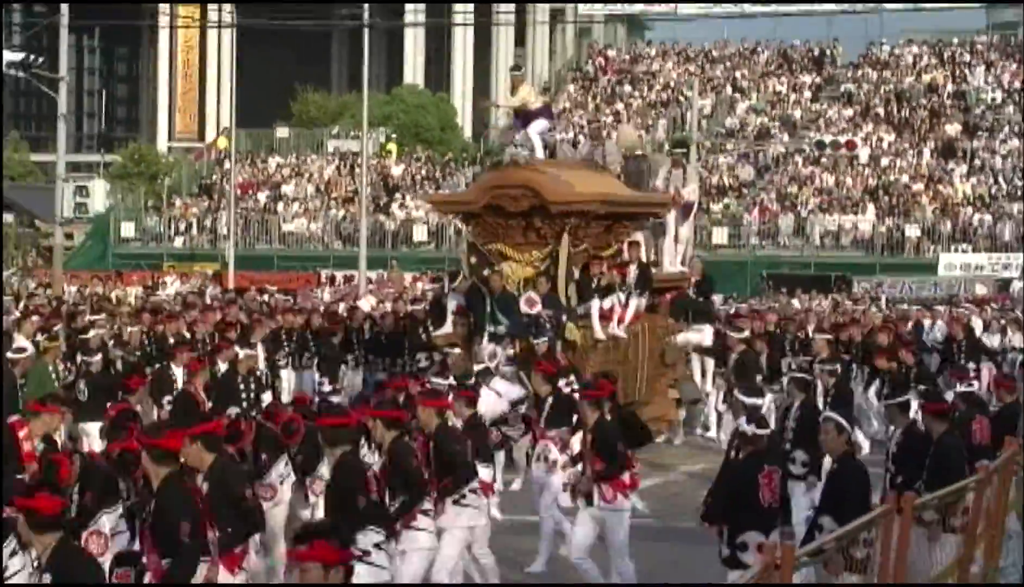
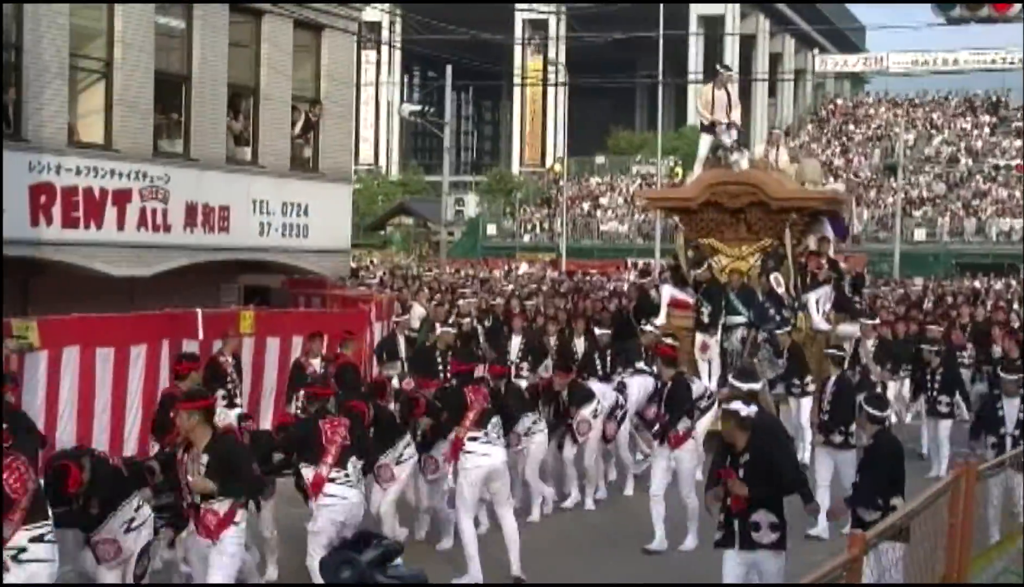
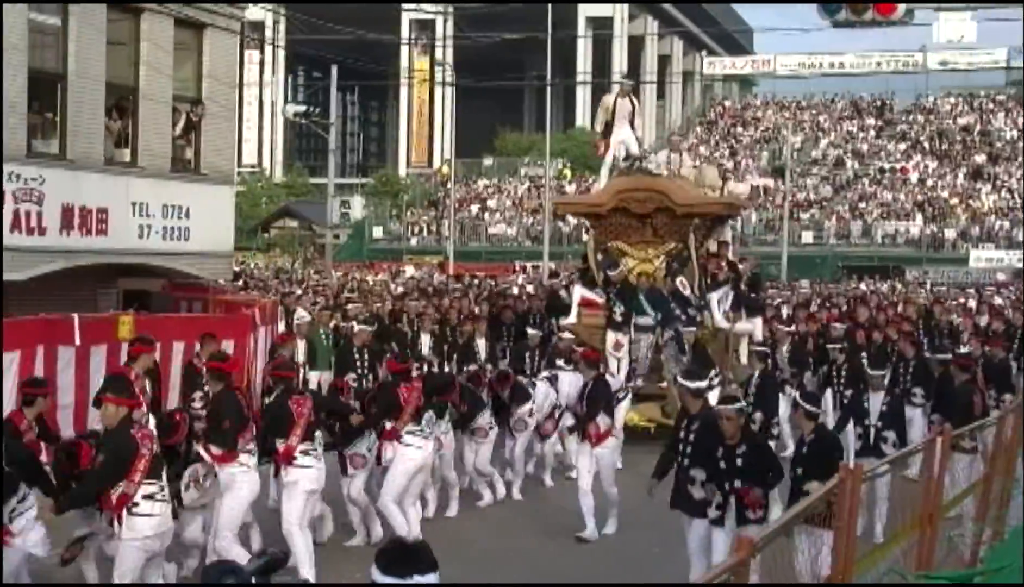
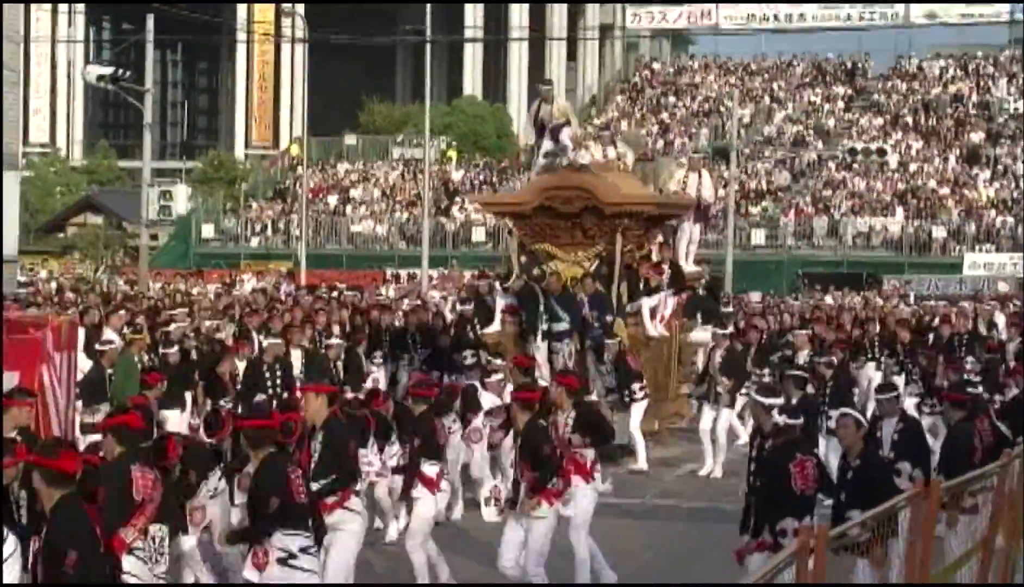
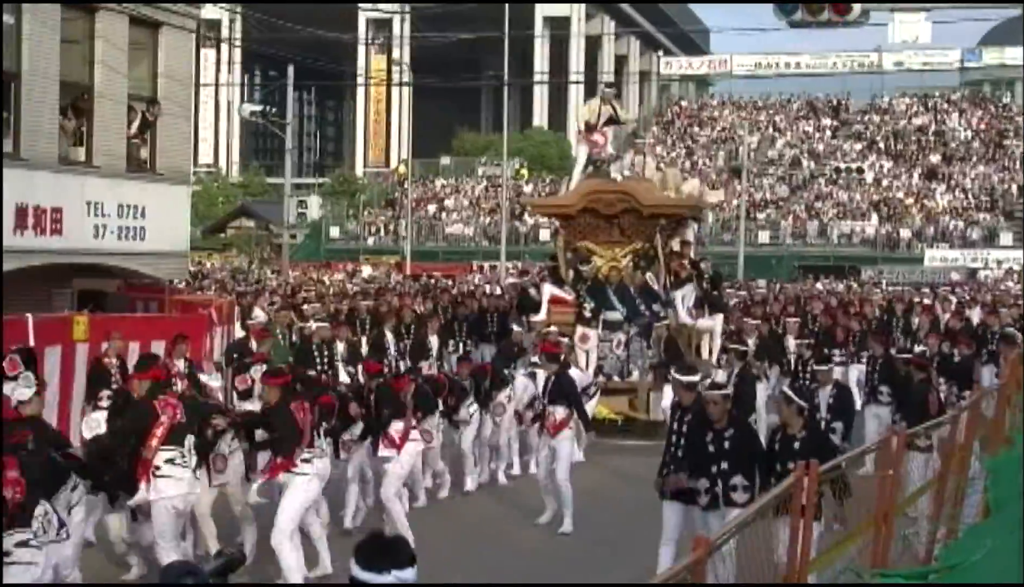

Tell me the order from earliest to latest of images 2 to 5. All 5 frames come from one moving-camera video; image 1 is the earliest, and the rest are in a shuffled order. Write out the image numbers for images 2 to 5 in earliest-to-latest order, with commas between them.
4, 5, 3, 2
